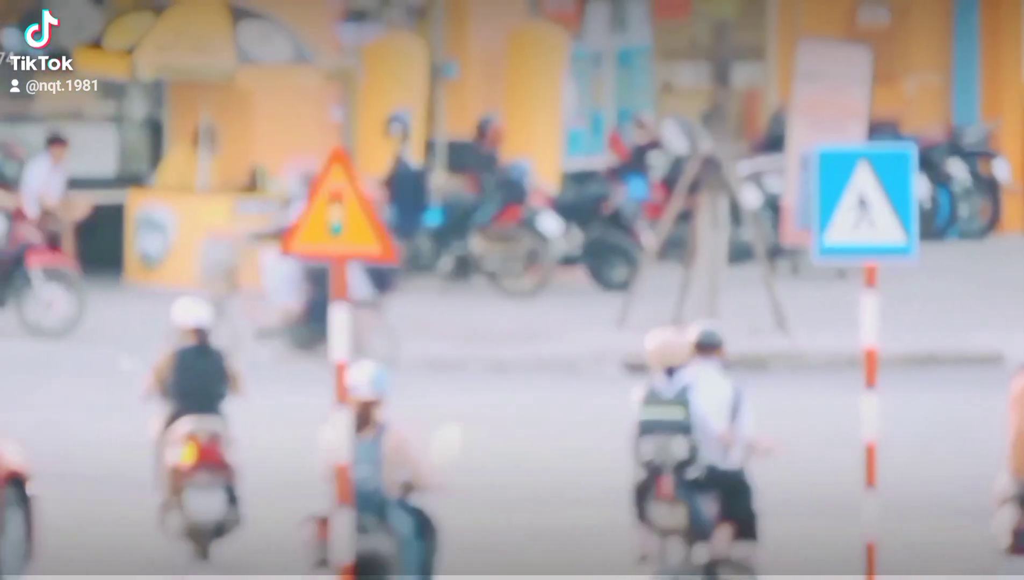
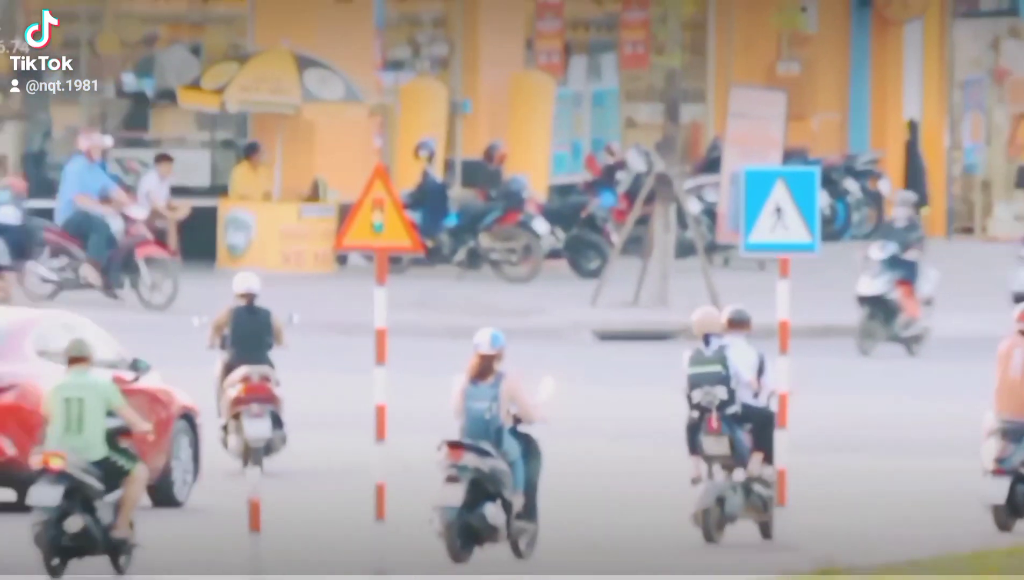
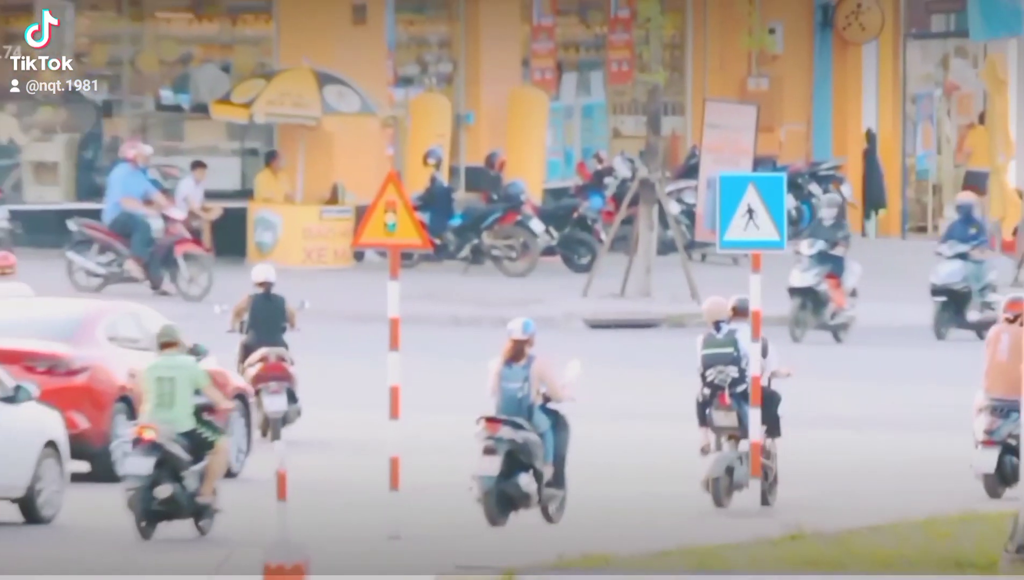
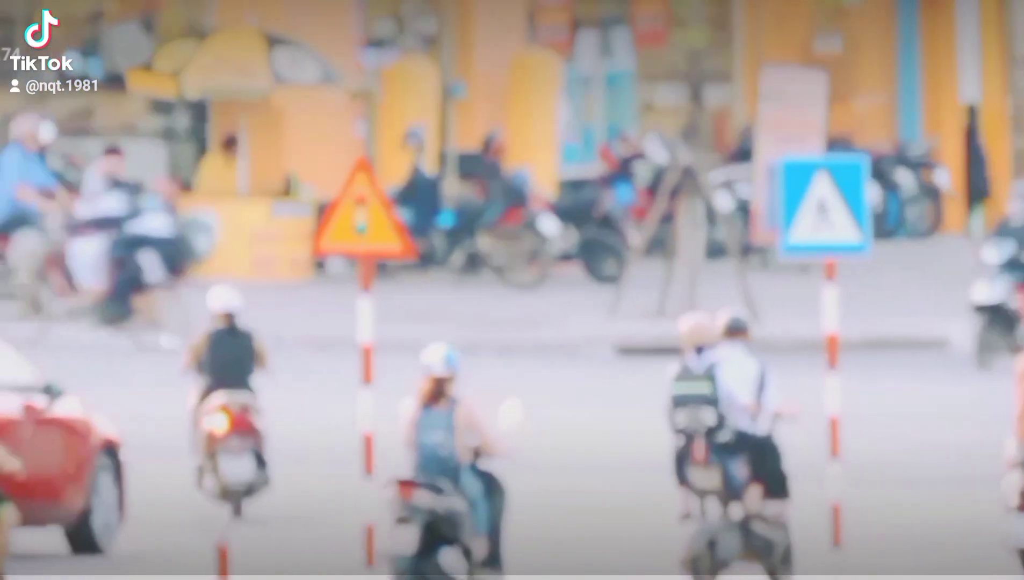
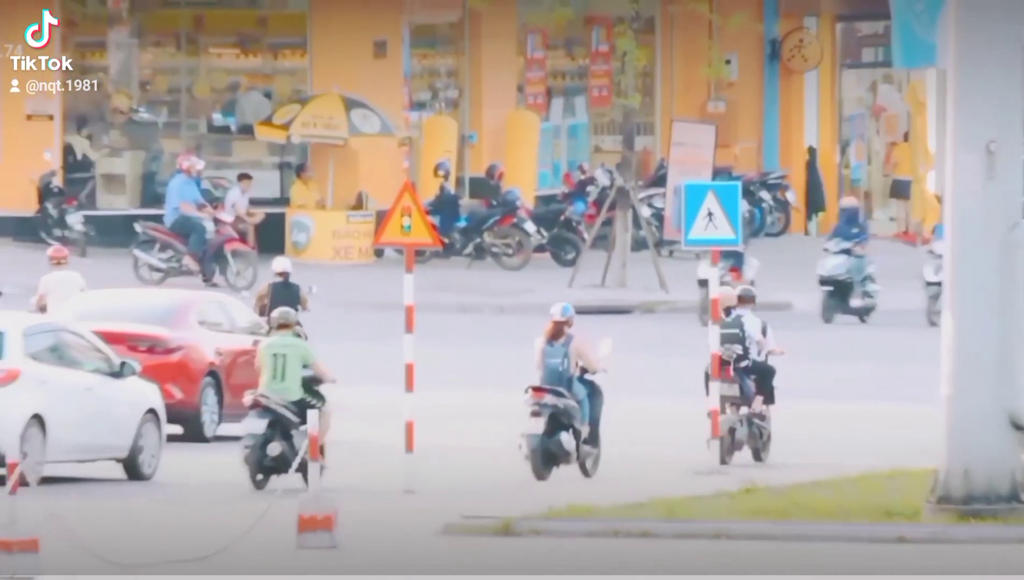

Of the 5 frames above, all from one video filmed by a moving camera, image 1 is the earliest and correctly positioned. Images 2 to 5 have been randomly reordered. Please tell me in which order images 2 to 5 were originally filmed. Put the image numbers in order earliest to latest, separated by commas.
4, 2, 3, 5
